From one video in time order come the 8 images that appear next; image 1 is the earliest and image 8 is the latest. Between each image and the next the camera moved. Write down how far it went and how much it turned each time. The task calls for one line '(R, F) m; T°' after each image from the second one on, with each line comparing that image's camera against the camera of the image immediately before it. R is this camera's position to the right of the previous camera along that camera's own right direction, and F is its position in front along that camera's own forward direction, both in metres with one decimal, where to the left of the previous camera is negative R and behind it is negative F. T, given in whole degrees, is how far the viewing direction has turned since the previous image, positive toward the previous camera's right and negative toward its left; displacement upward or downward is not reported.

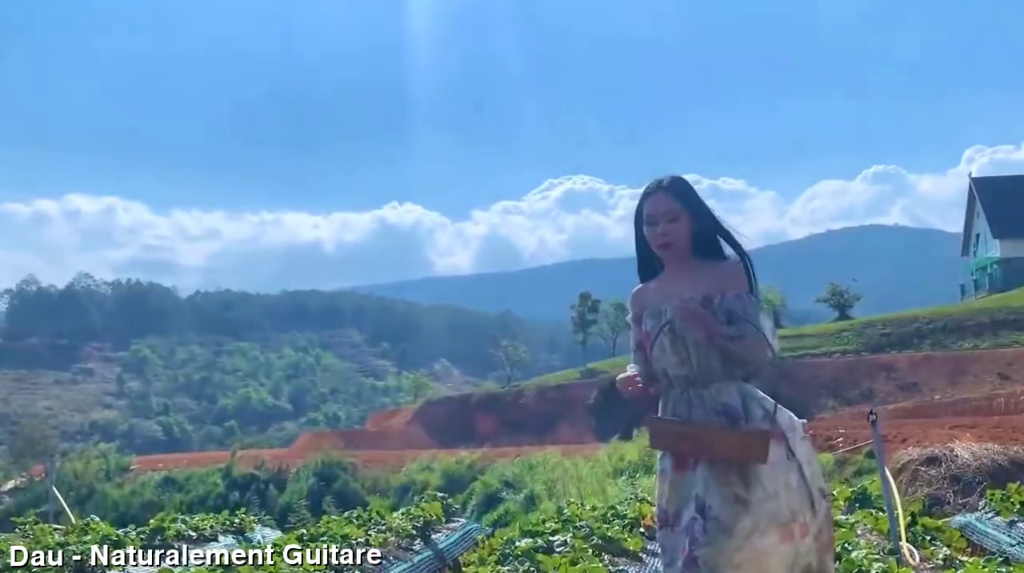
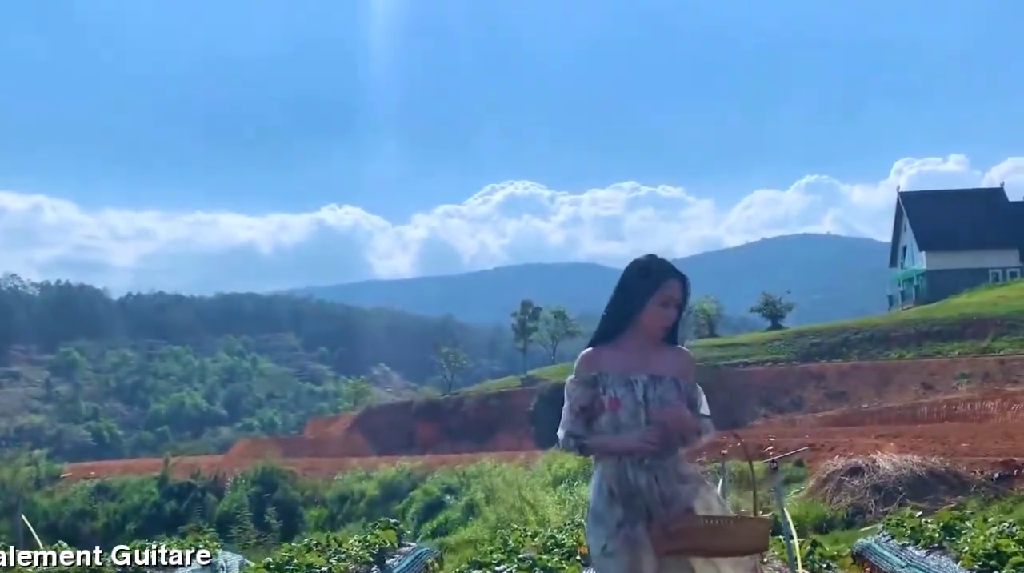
(-0.1, -0.8) m; +3°
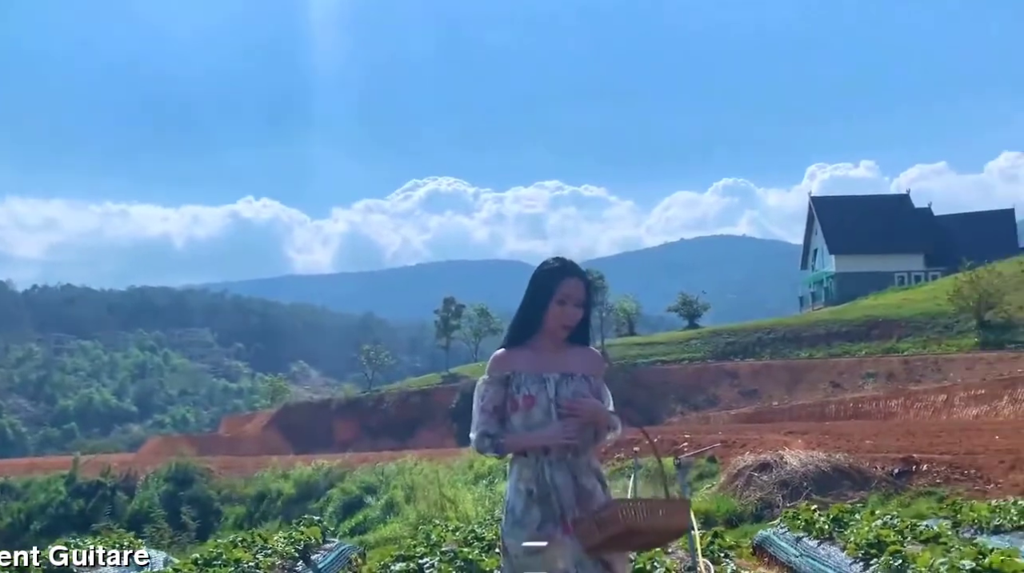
(-0.1, -0.9) m; +4°
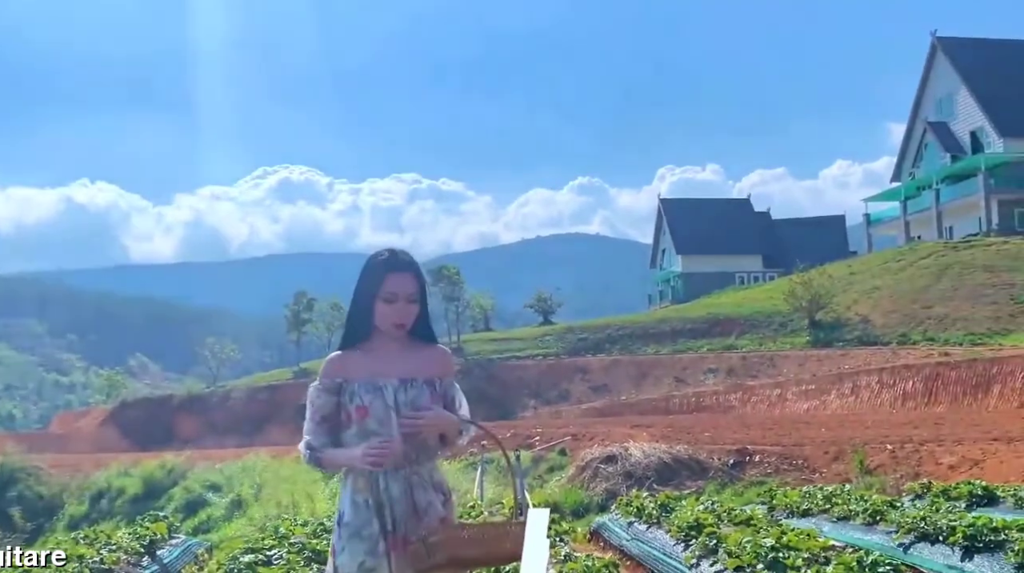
(-0.2, -1.5) m; +7°
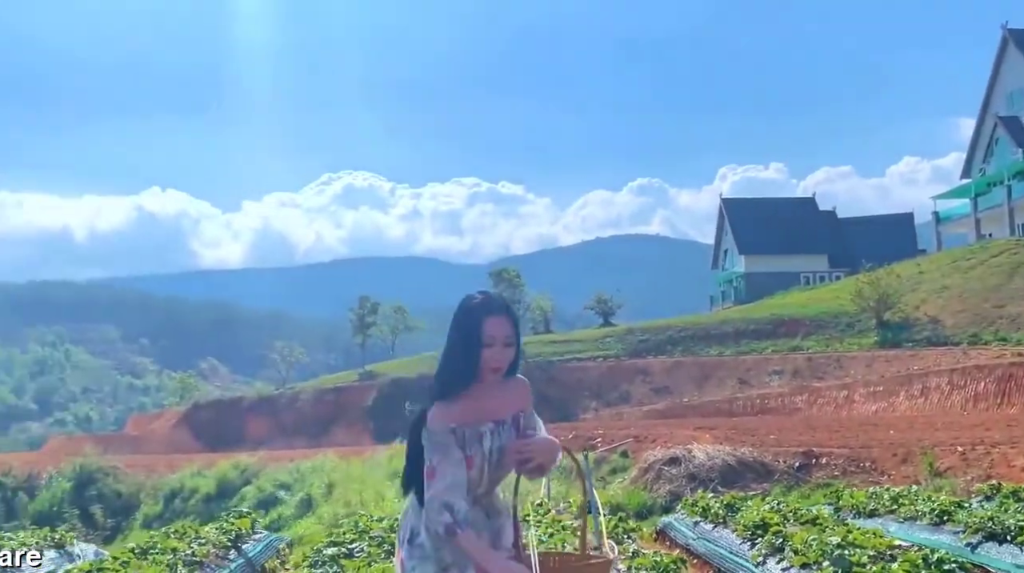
(0.0, +0.4) m; -3°
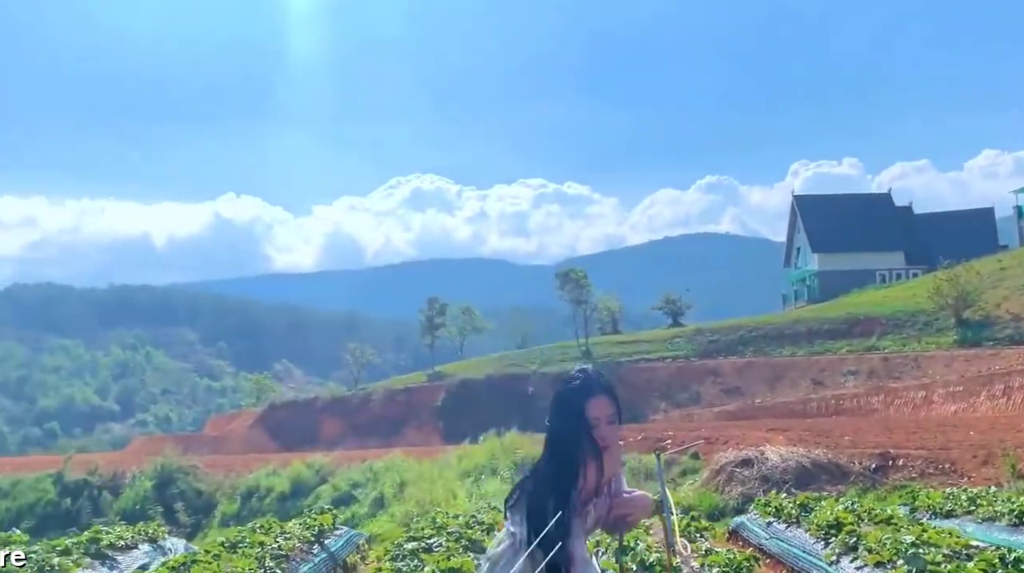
(+0.1, +0.6) m; -3°
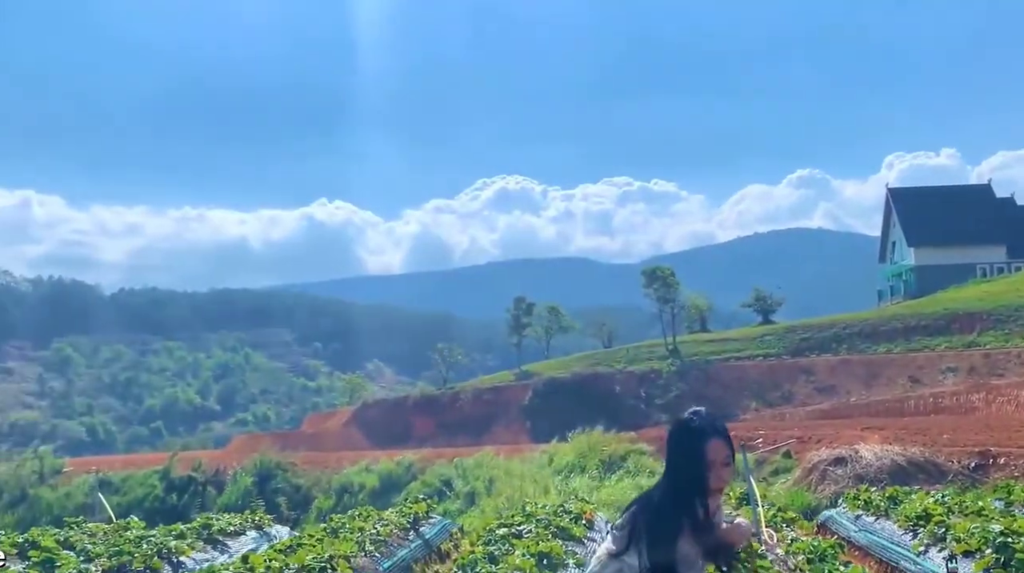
(+0.2, +0.5) m; -4°
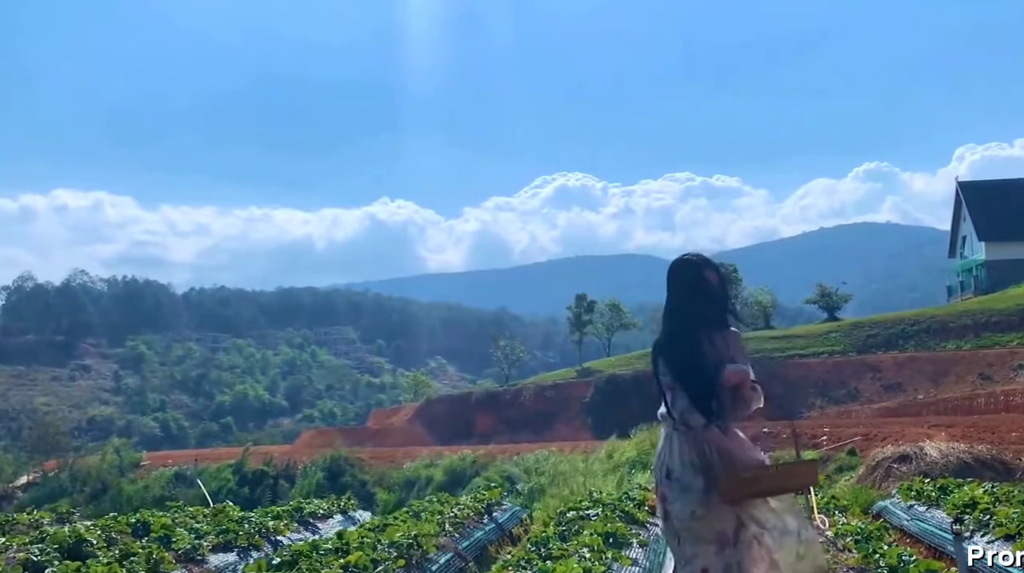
(+0.1, -0.1) m; -3°
